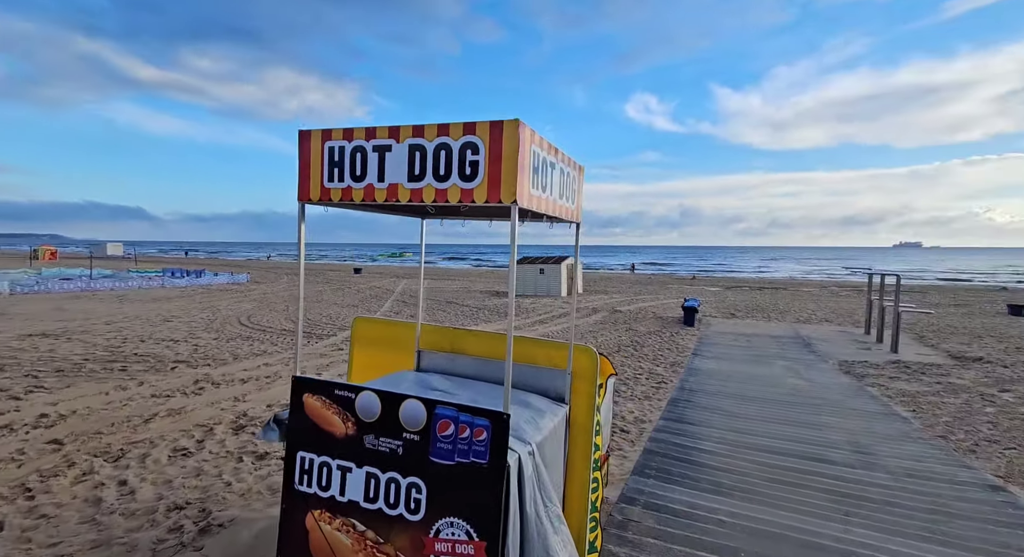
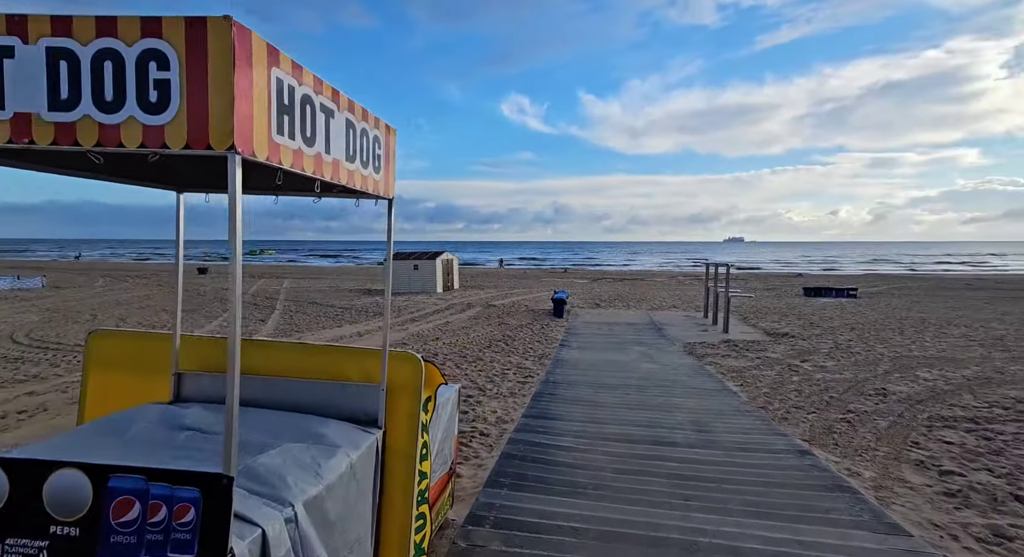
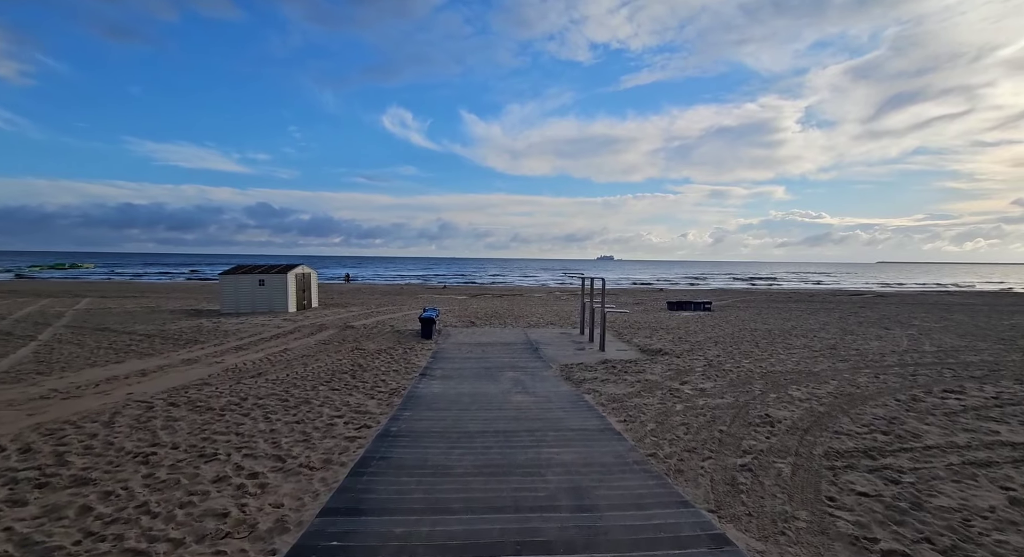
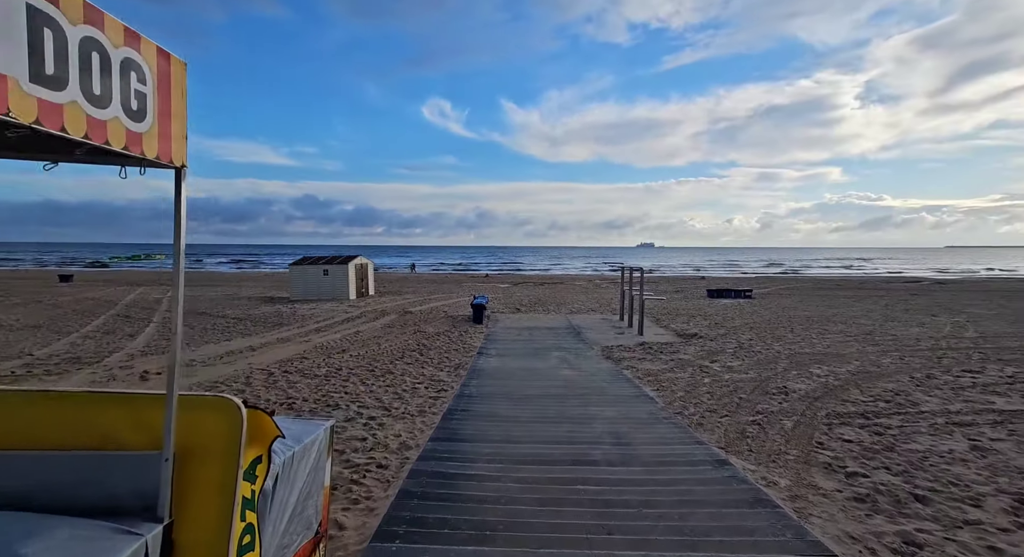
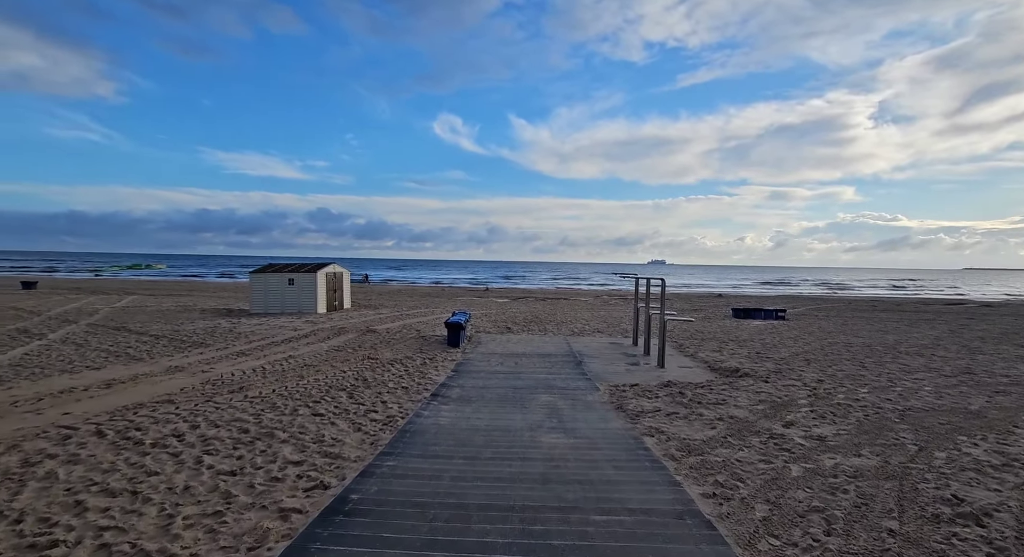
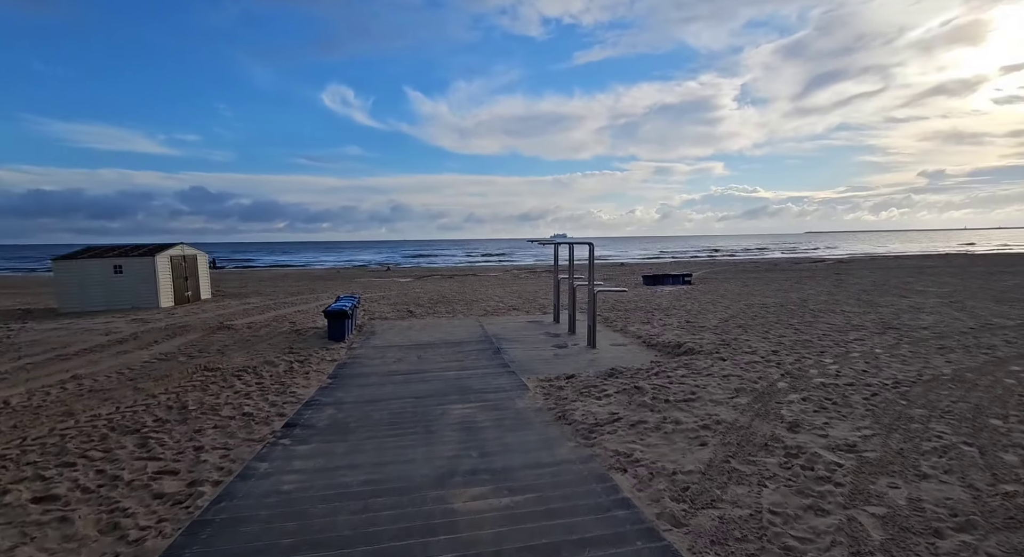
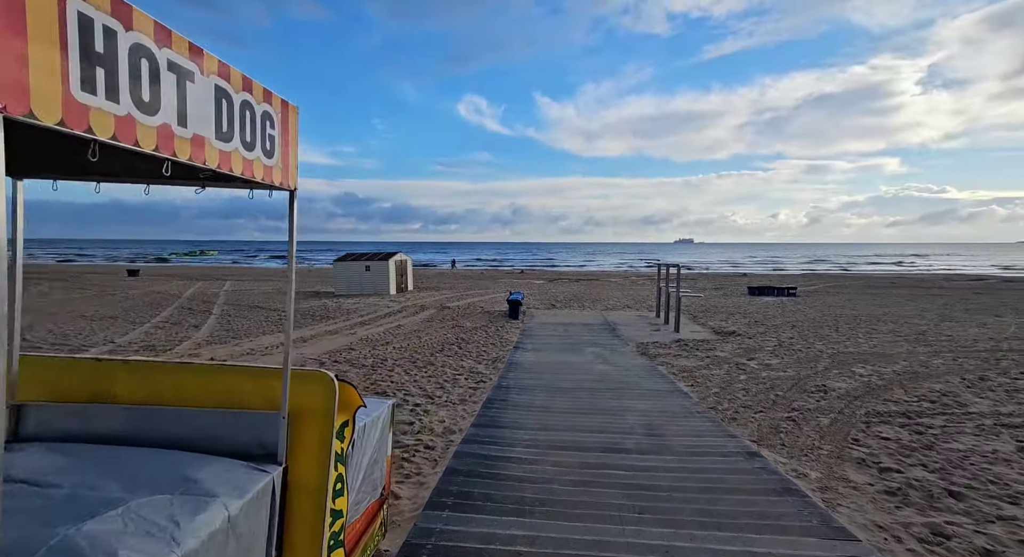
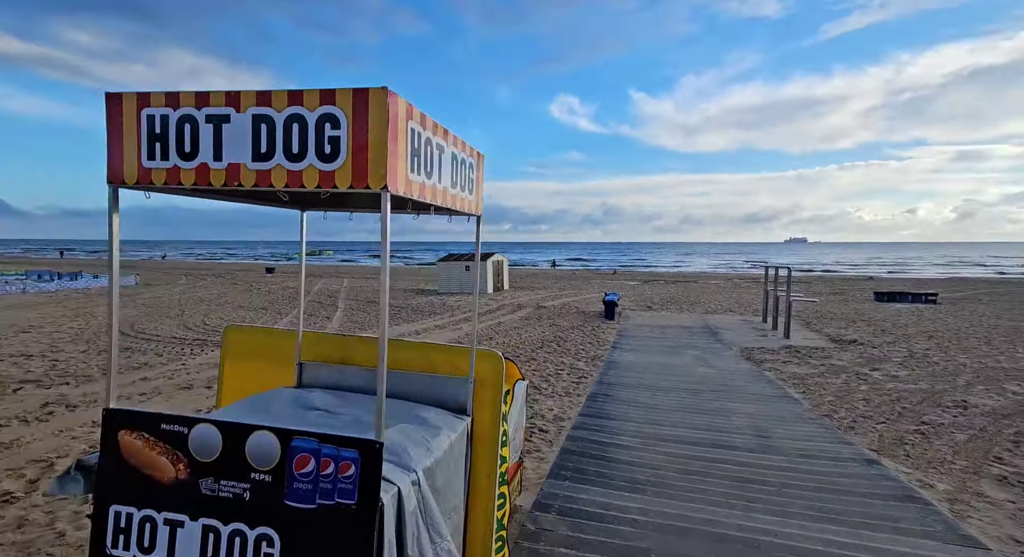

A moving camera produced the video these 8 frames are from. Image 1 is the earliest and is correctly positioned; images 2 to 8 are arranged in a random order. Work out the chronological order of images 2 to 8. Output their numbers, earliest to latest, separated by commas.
8, 2, 7, 4, 3, 5, 6
